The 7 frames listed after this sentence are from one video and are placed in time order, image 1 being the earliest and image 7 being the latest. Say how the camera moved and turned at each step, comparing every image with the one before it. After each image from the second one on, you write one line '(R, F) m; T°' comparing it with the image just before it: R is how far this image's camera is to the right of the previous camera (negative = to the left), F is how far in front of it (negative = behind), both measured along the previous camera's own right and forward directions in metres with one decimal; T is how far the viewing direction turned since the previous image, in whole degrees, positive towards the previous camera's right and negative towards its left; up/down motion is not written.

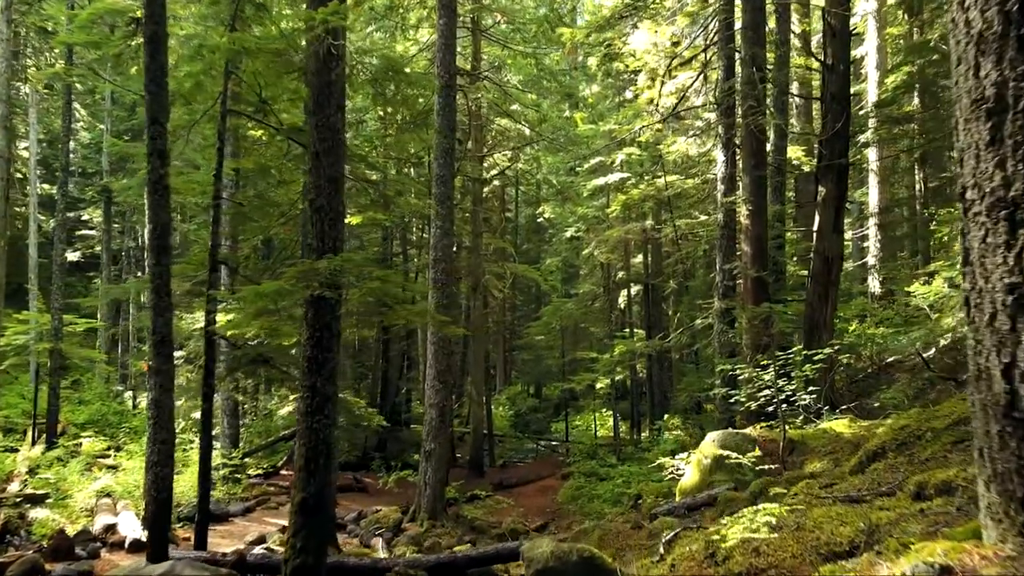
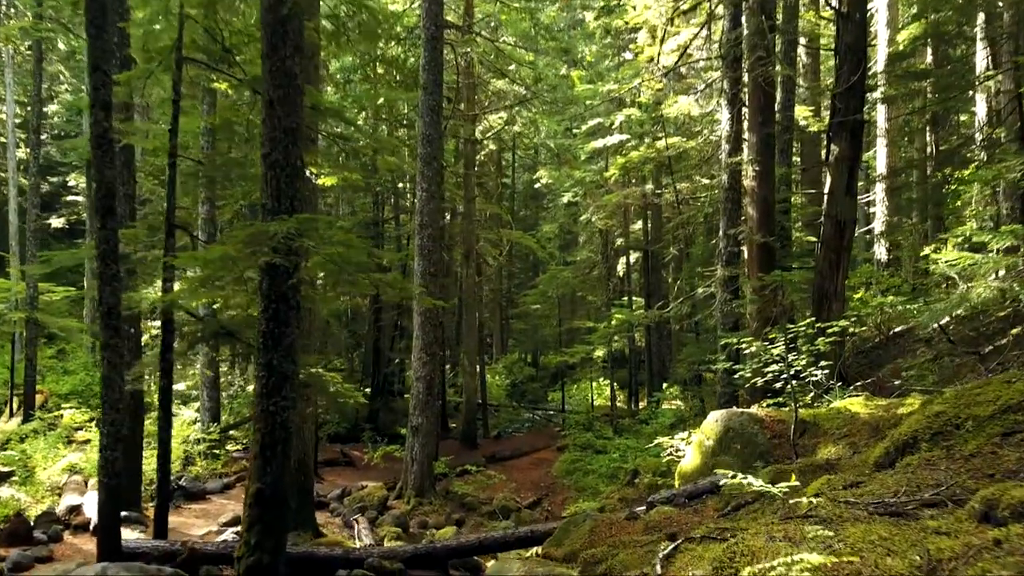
(+0.1, +0.7) m; 0°
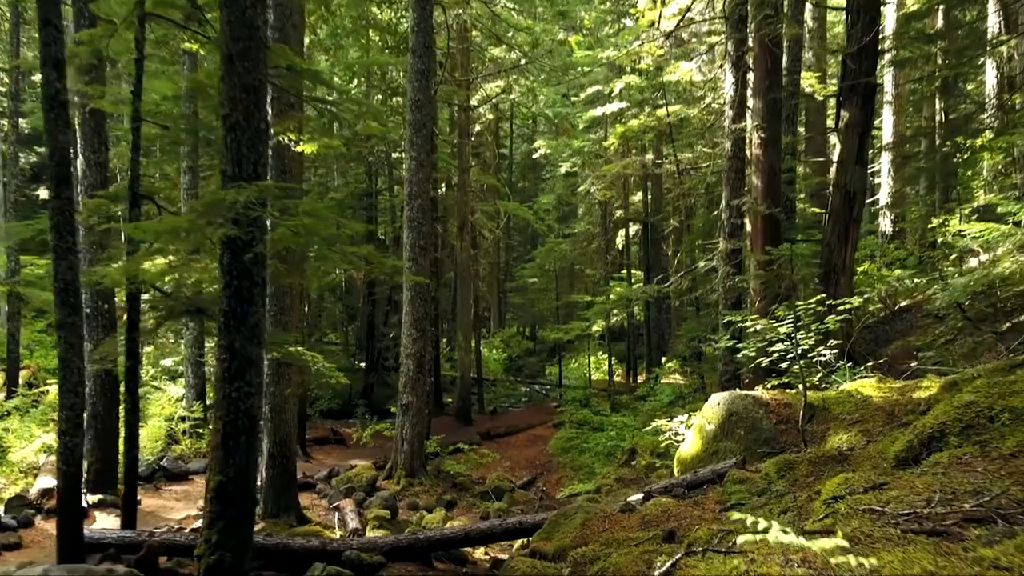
(+0.1, +0.5) m; 0°
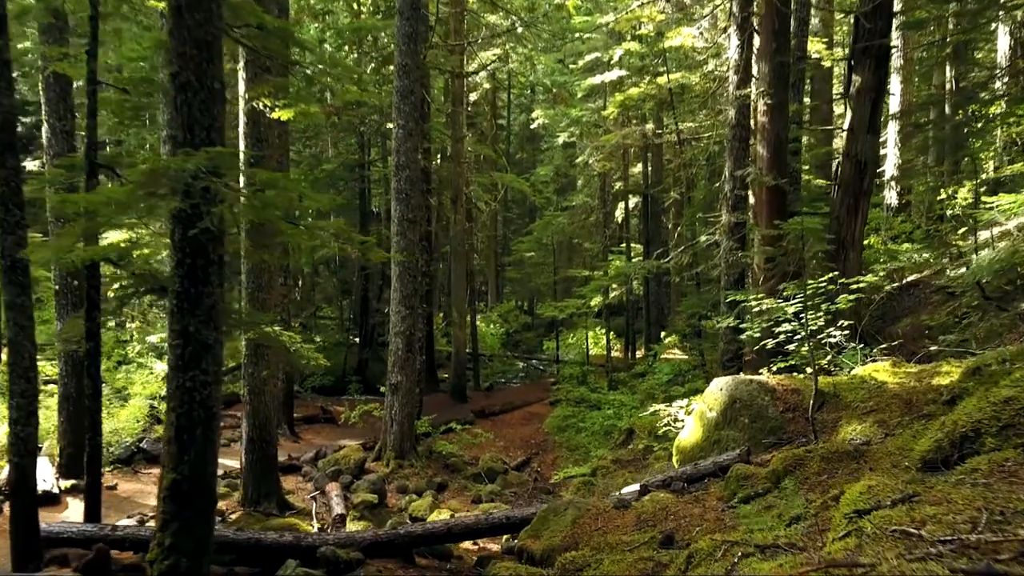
(+0.1, +0.5) m; 0°
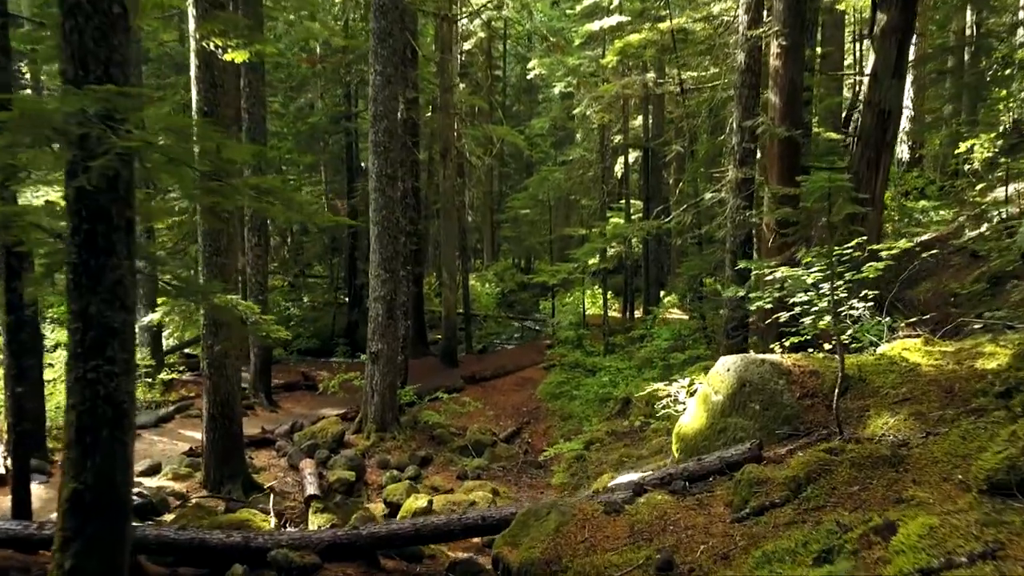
(+0.1, +0.8) m; 0°
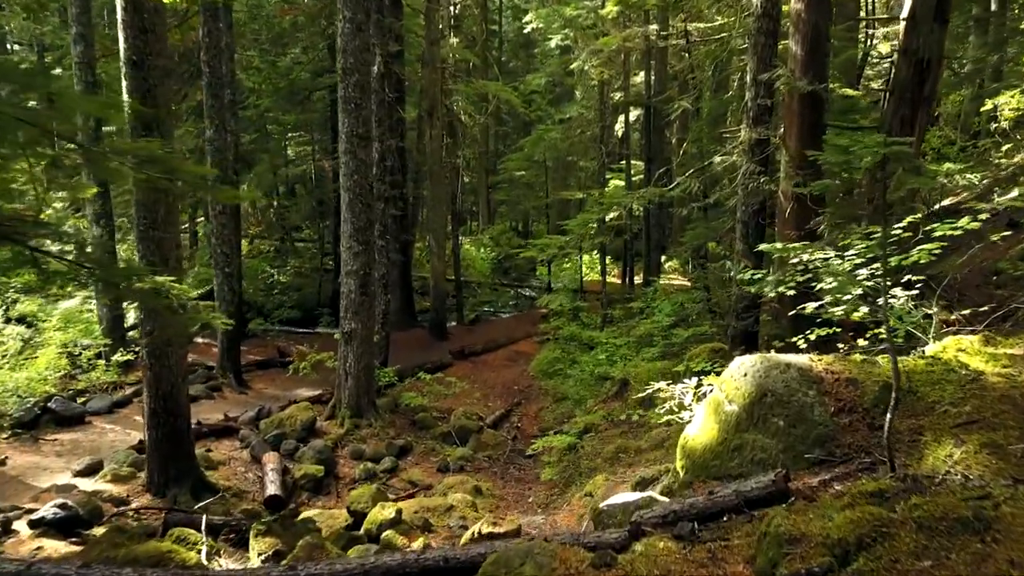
(+0.2, +1.0) m; 0°
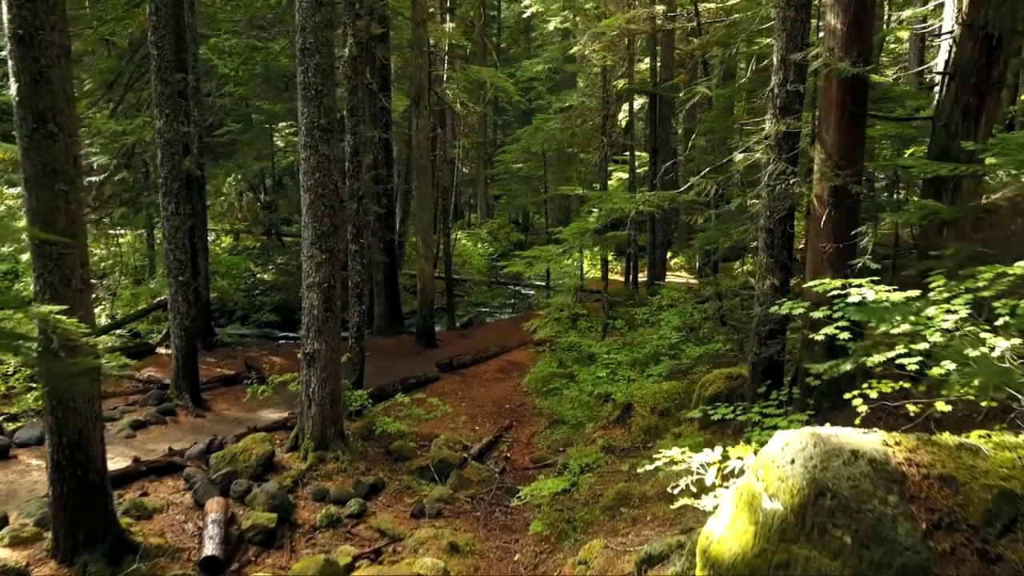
(+0.2, +1.2) m; 0°
